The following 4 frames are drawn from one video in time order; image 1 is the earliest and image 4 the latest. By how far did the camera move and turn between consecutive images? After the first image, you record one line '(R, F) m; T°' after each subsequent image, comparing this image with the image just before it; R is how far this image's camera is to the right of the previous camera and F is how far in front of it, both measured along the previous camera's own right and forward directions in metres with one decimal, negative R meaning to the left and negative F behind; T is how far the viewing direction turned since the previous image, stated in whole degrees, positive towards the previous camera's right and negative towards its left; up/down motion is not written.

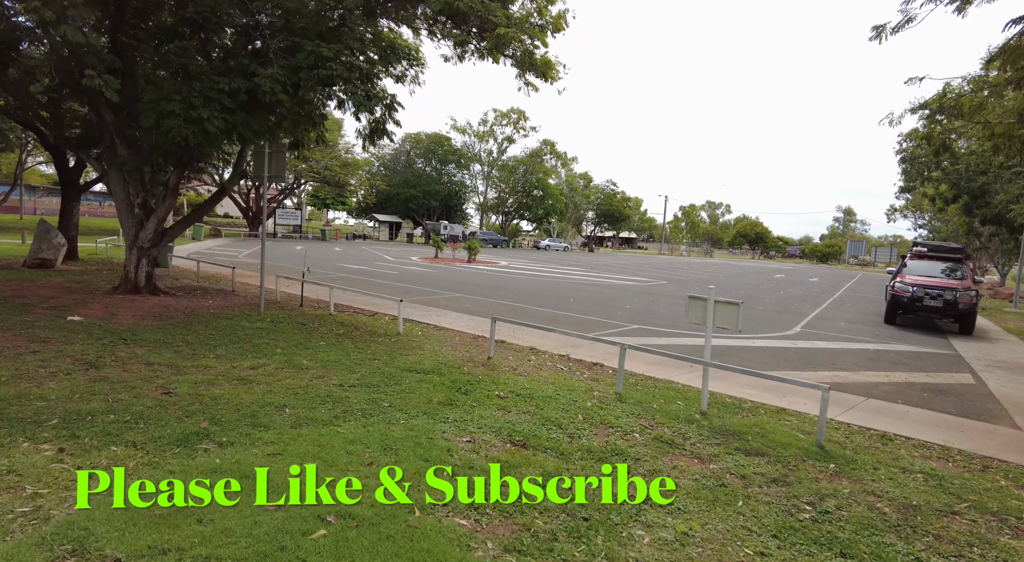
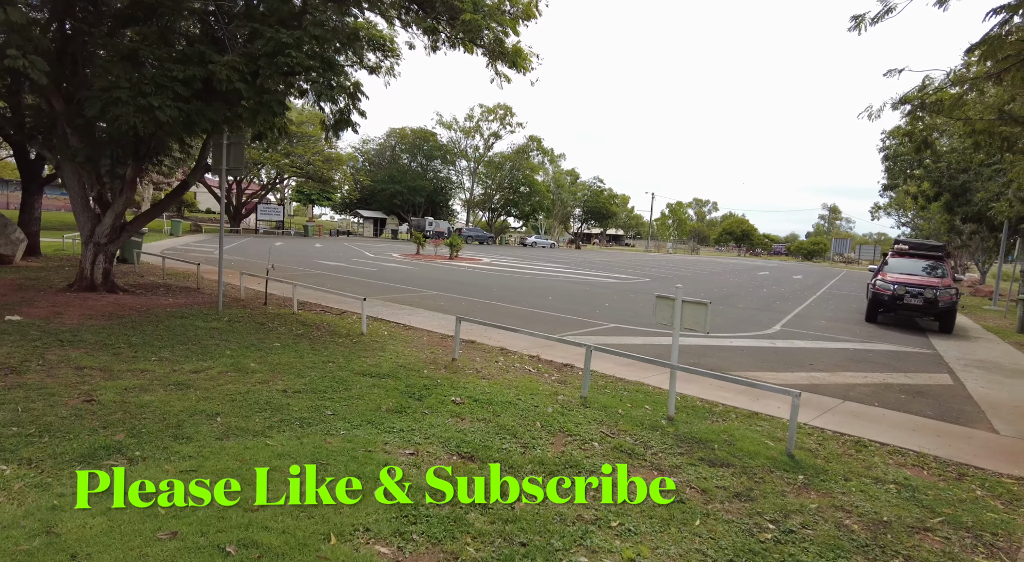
(+0.3, +0.3) m; +1°
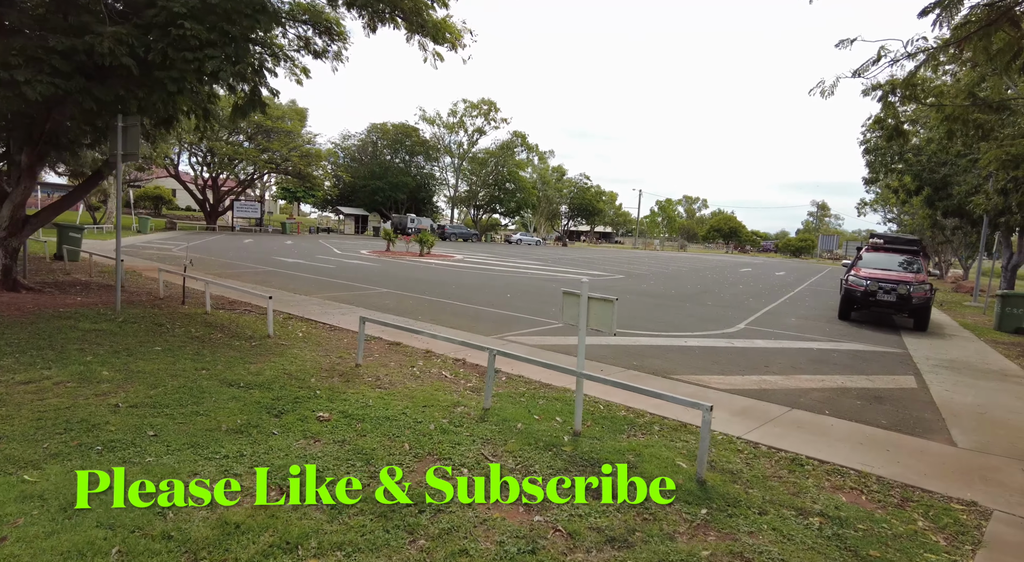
(+0.9, +0.8) m; +1°
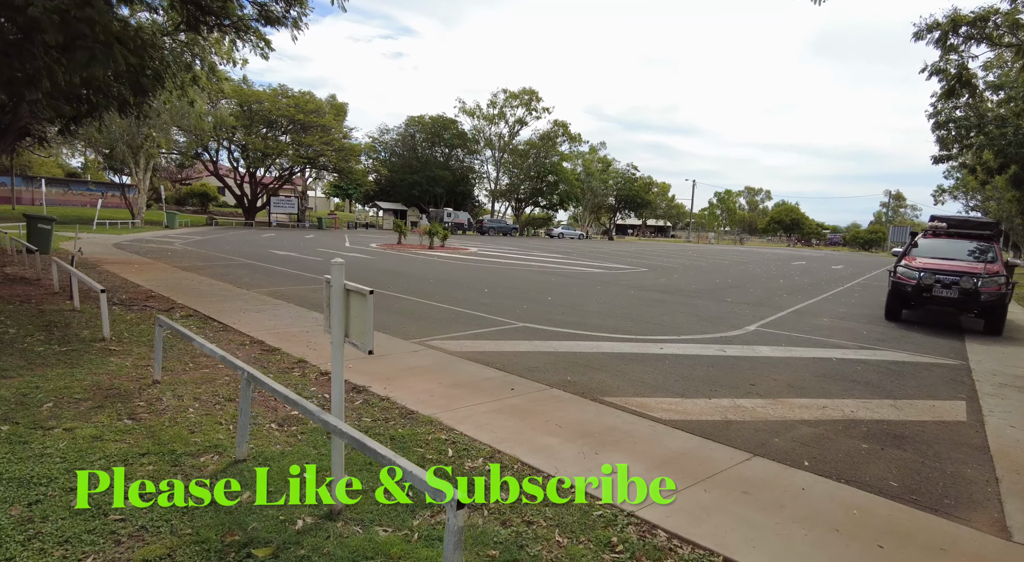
(+1.8, +2.0) m; -6°
